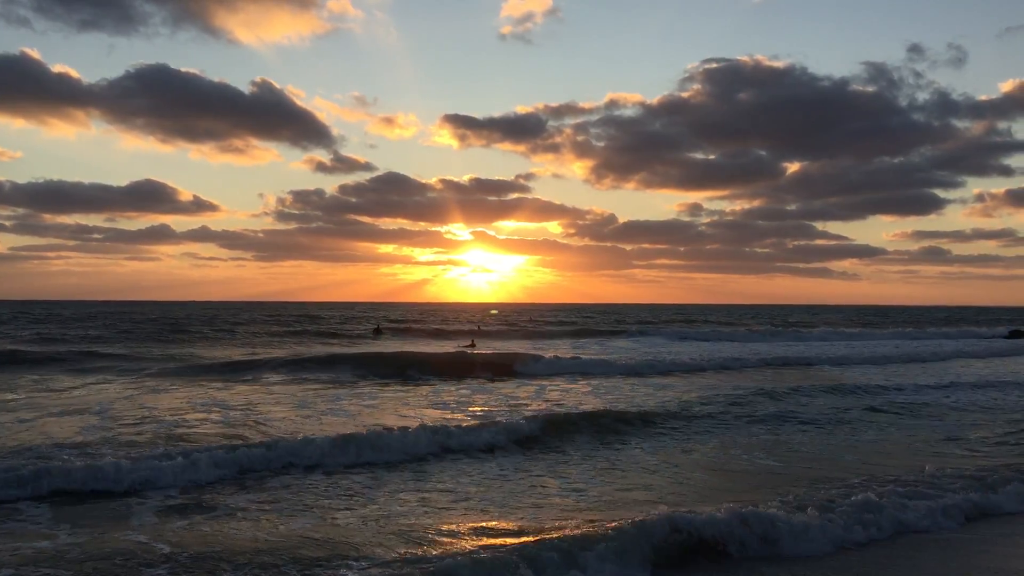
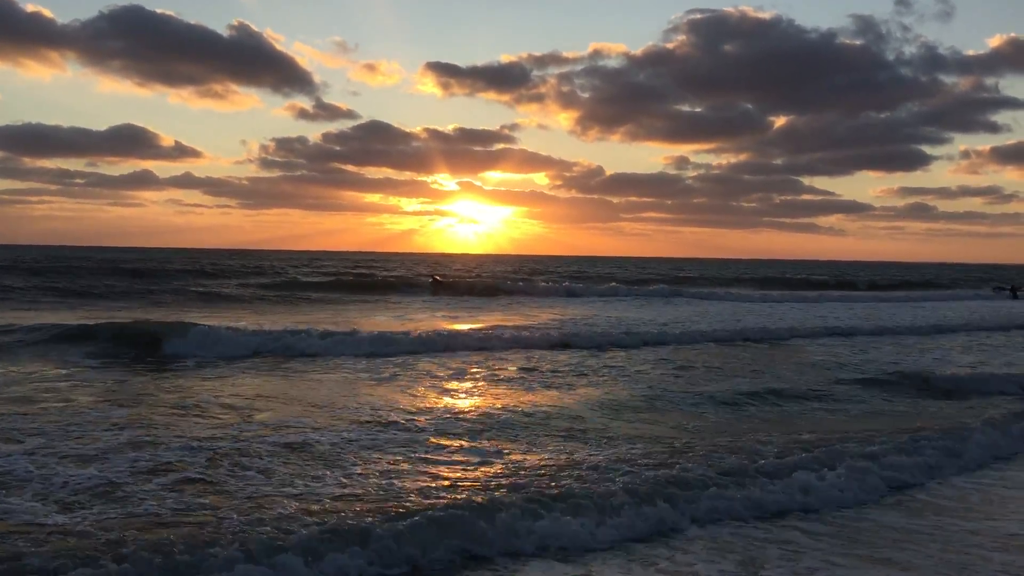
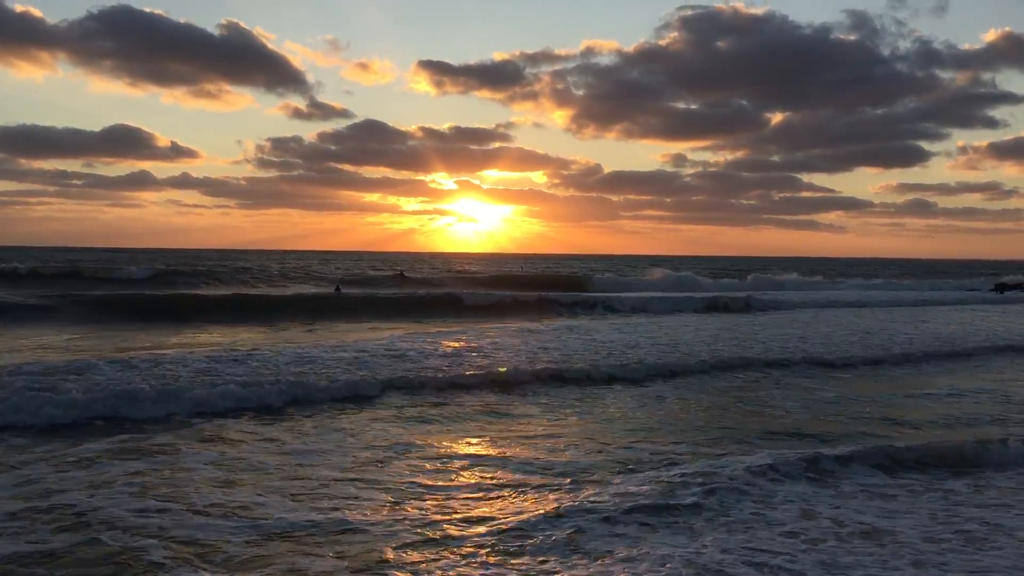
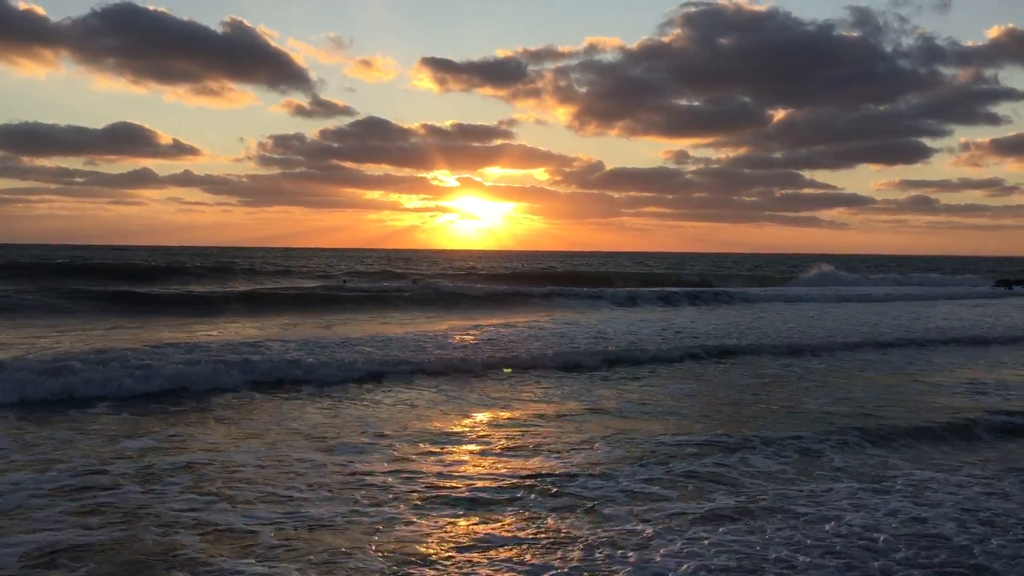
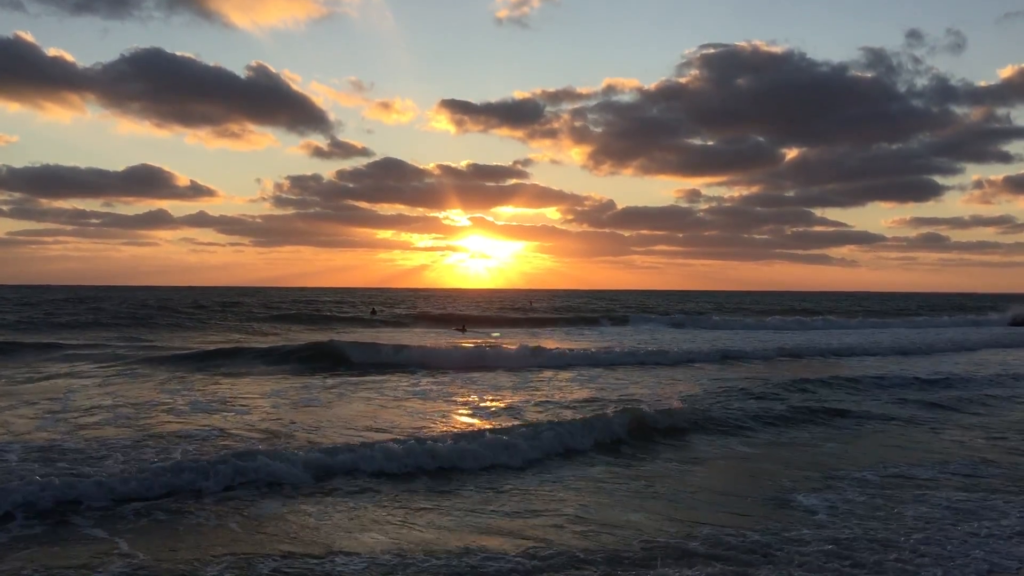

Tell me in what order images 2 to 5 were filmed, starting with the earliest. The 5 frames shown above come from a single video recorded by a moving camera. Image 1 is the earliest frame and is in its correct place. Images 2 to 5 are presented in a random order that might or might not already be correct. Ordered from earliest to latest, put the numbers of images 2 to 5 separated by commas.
5, 2, 4, 3
